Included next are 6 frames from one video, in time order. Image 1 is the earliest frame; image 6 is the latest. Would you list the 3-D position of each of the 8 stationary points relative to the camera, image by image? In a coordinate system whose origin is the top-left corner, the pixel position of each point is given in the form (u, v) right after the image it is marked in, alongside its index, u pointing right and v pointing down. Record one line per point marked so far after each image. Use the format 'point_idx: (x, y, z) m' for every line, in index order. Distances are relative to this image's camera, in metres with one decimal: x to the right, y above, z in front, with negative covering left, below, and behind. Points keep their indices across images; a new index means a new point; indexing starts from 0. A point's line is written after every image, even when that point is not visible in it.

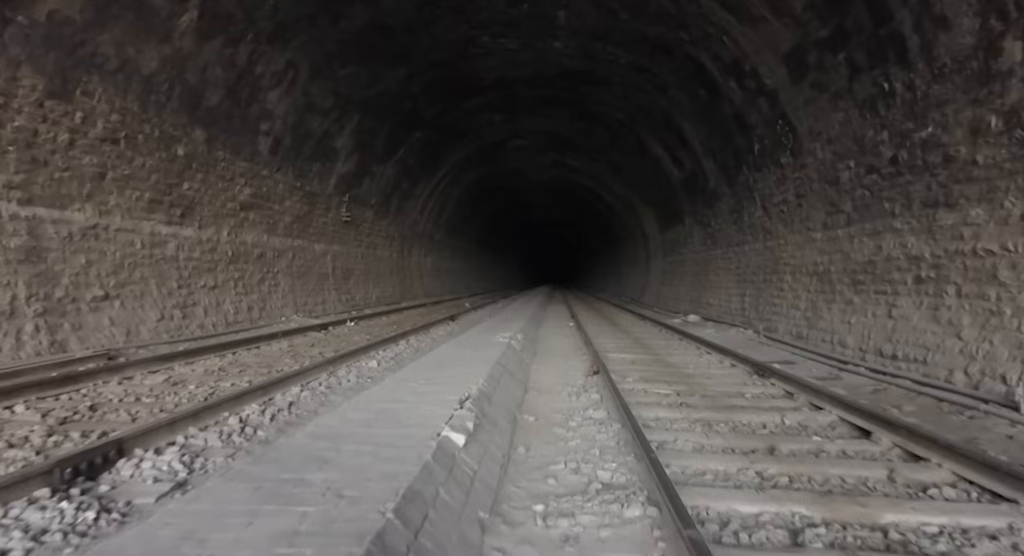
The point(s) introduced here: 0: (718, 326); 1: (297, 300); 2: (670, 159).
0: (+4.8, -1.1, +11.7) m
1: (-5.1, -0.6, +11.6) m
2: (+4.9, +3.6, +15.1) m
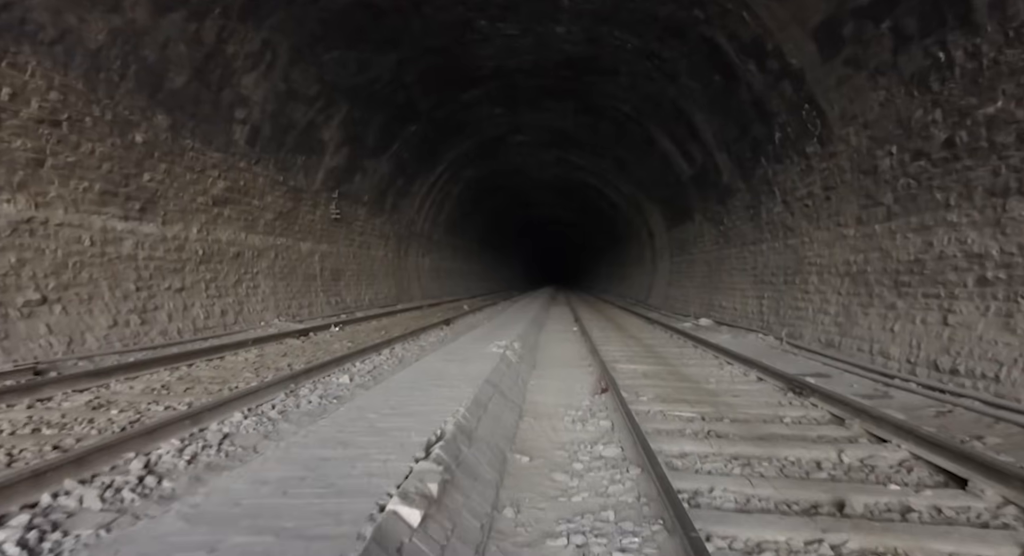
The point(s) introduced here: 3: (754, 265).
0: (+4.8, -1.1, +10.8) m
1: (-5.1, -0.6, +10.8) m
2: (+4.9, +3.6, +14.2) m
3: (+5.6, +0.3, +11.4) m
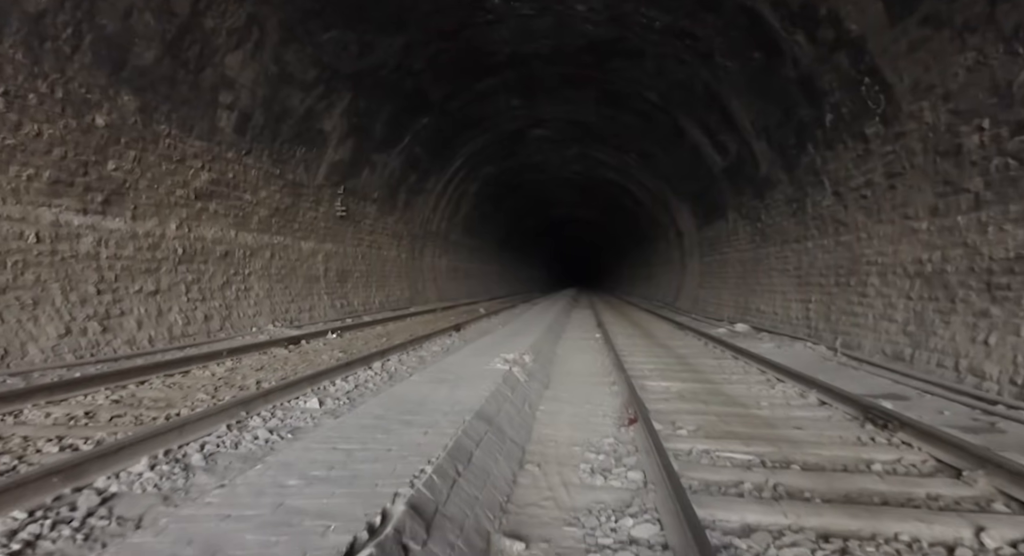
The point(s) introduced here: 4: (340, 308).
0: (+5.1, -1.2, +9.6) m
1: (-4.8, -0.6, +10.1) m
2: (+5.3, +3.6, +13.0) m
3: (+5.9, +0.3, +10.1) m
4: (-4.5, -0.8, +12.8) m
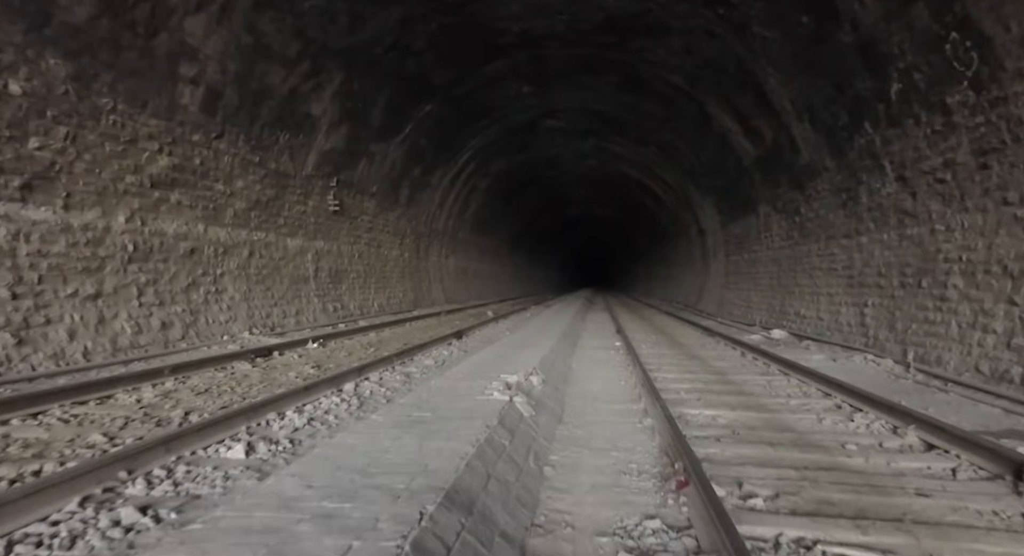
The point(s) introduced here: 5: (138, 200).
0: (+5.2, -1.2, +8.3) m
1: (-4.7, -0.6, +9.0) m
2: (+5.5, +3.5, +11.7) m
3: (+6.0, +0.3, +8.8) m
4: (-4.3, -0.8, +11.7) m
5: (-5.0, +1.1, +6.7) m
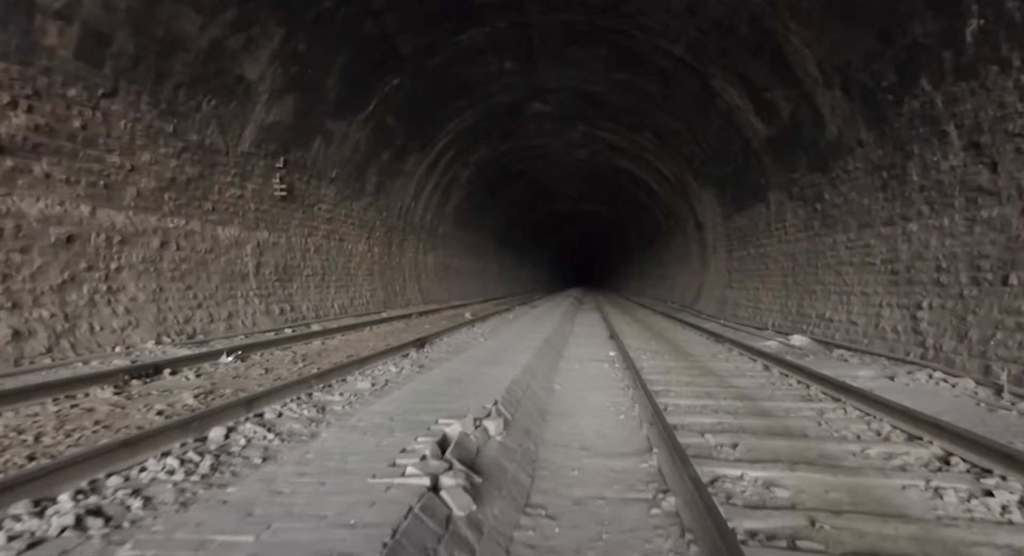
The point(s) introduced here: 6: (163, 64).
0: (+4.8, -1.1, +6.8) m
1: (-5.1, -0.6, +7.3) m
2: (+5.0, +3.6, +10.2) m
3: (+5.6, +0.3, +7.3) m
4: (-4.7, -0.7, +10.0) m
5: (-5.4, +1.1, +5.0) m
6: (-4.8, +3.0, +6.8) m
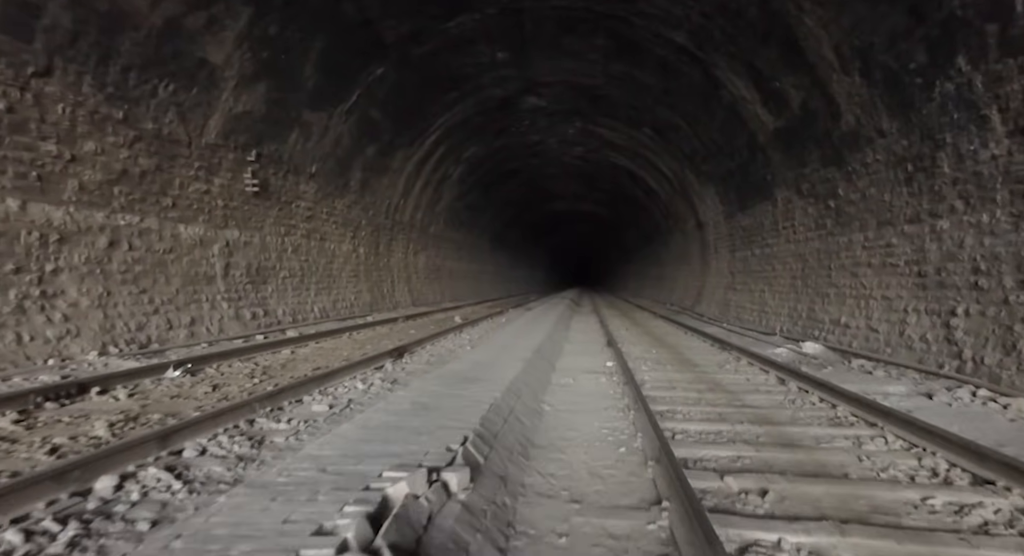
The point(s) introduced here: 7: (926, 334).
0: (+4.7, -1.1, +6.1) m
1: (-5.3, -0.6, +6.6) m
2: (+4.8, +3.6, +9.5) m
3: (+5.4, +0.3, +6.6) m
4: (-4.9, -0.8, +9.3) m
5: (-5.6, +1.1, +4.3) m
6: (-5.0, +3.0, +6.1) m
7: (+5.2, -0.7, +6.1) m
